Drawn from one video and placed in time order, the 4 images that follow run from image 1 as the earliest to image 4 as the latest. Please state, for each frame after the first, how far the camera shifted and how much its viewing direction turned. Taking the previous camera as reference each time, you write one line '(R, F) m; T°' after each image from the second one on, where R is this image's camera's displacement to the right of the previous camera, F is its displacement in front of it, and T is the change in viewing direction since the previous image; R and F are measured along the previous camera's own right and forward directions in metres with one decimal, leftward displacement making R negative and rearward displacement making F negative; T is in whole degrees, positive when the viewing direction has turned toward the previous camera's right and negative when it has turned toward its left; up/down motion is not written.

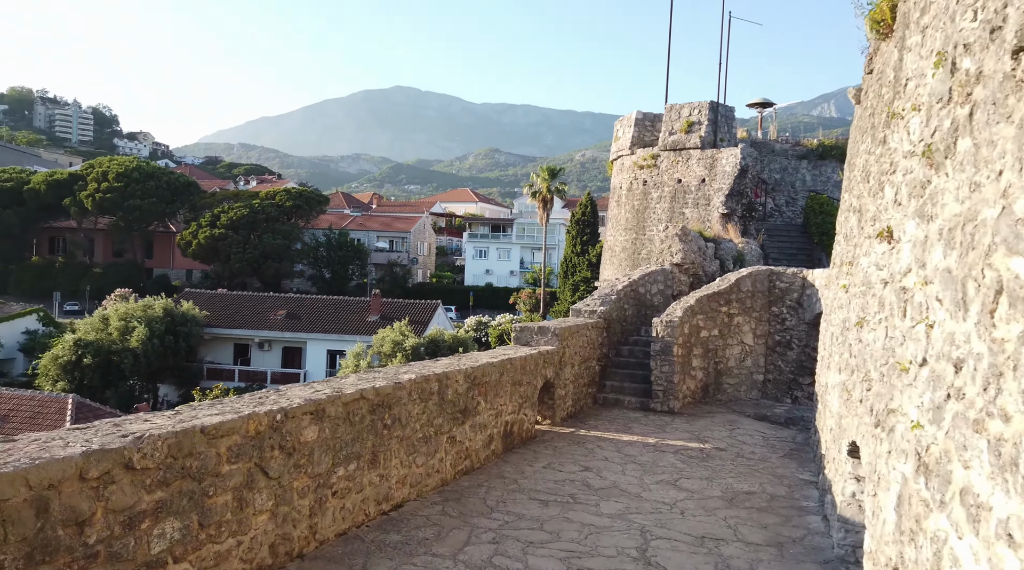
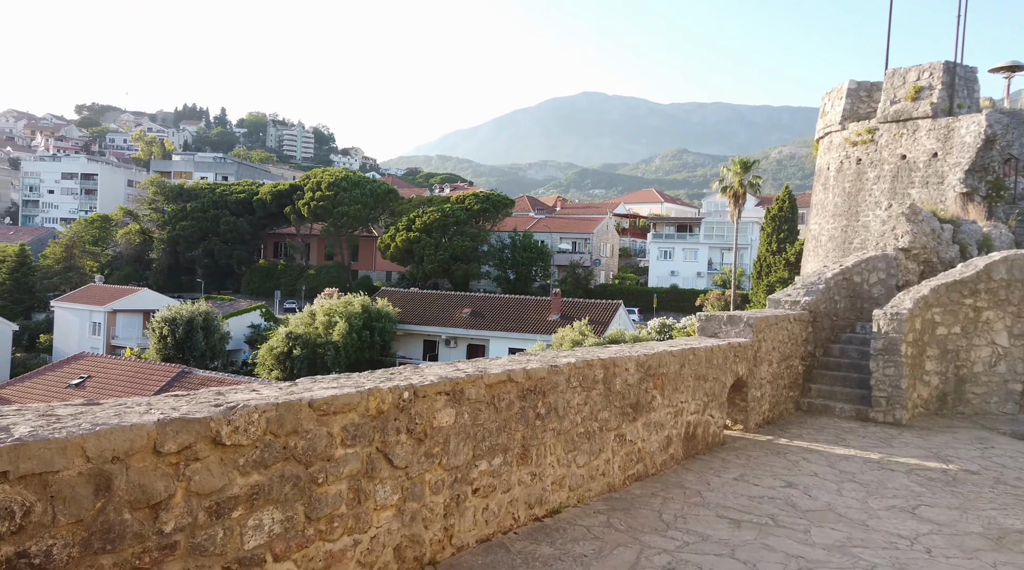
(0.0, +1.0) m; -13°
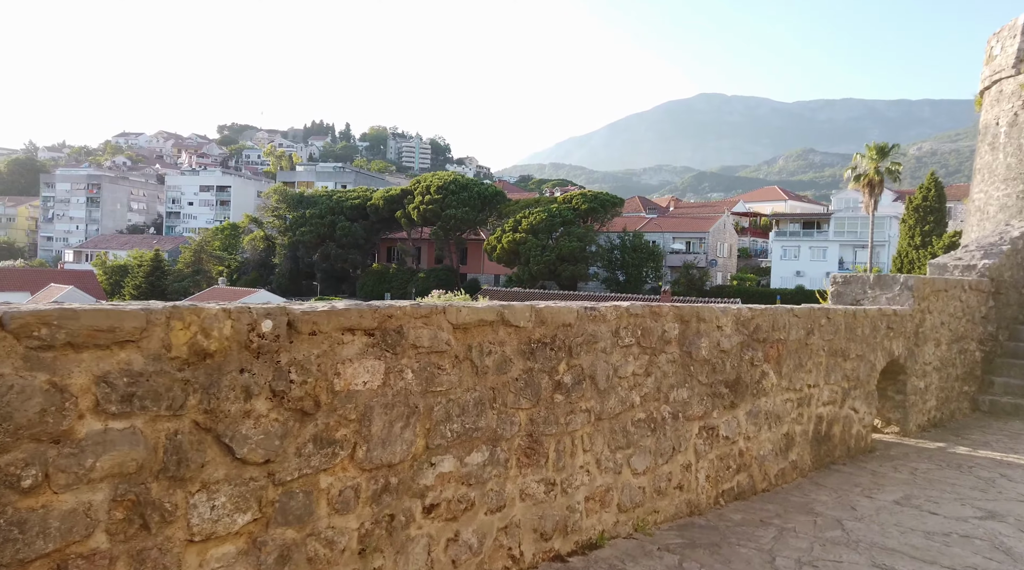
(+0.4, +1.9) m; -8°
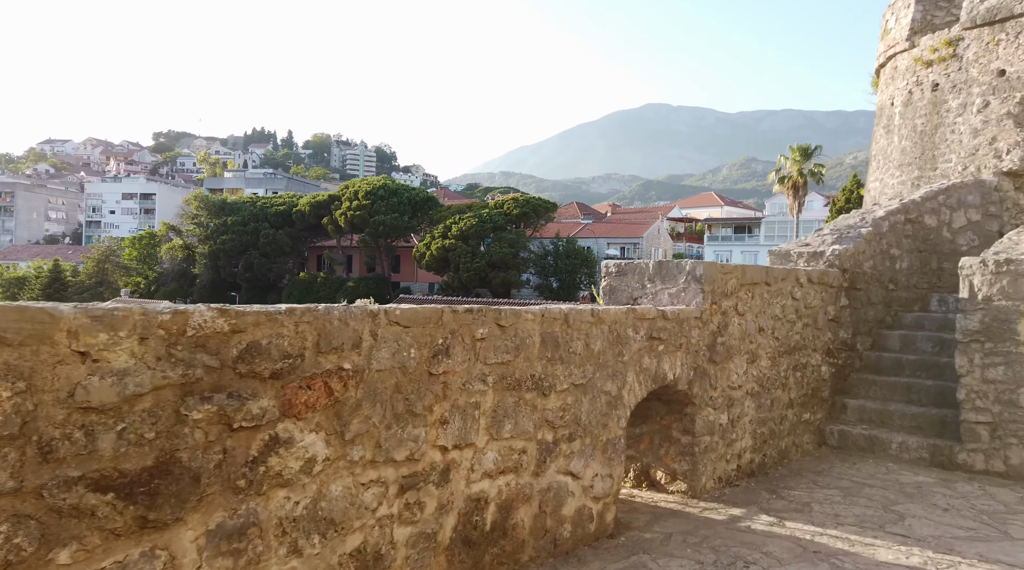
(+1.7, +1.9) m; +4°
